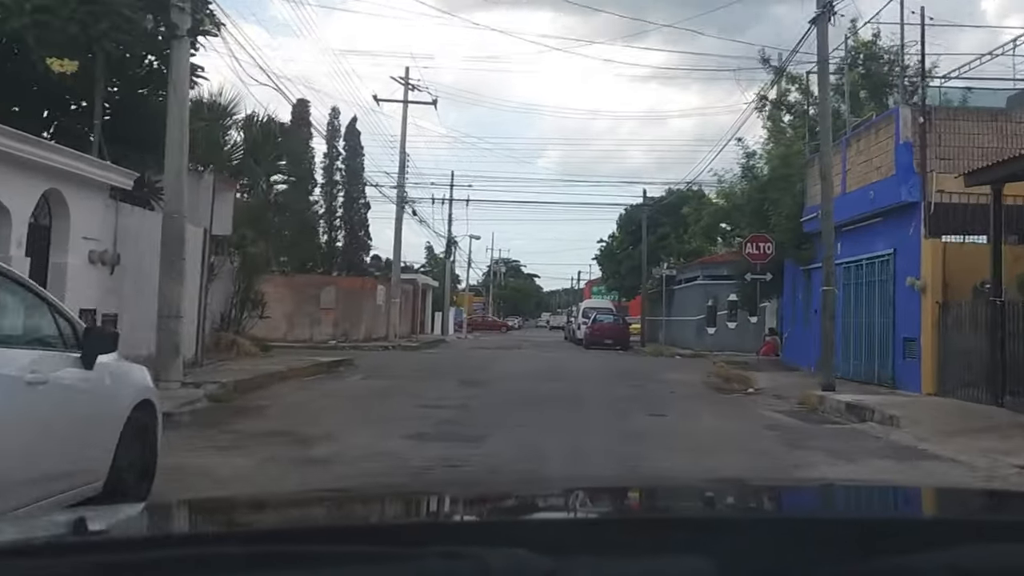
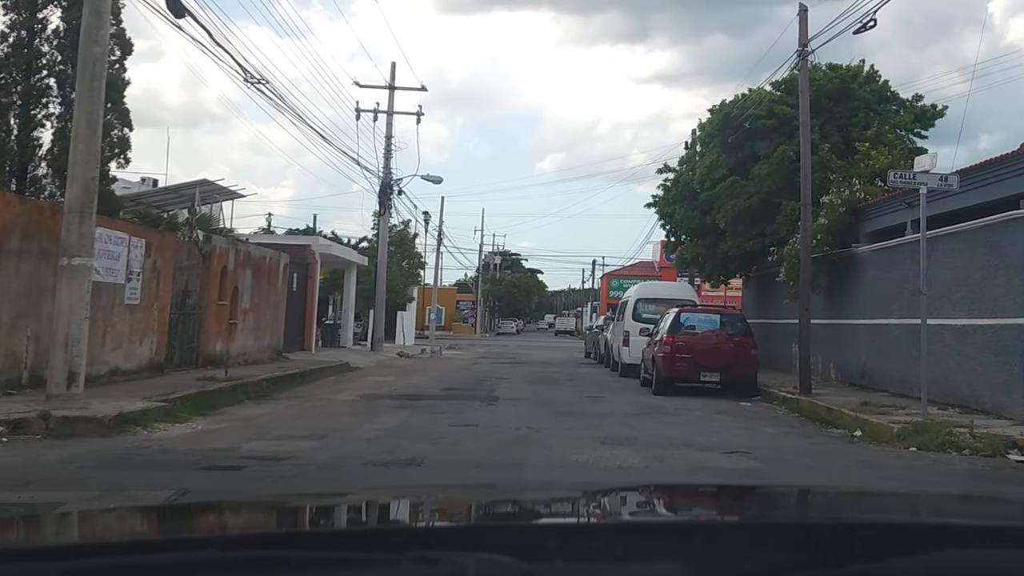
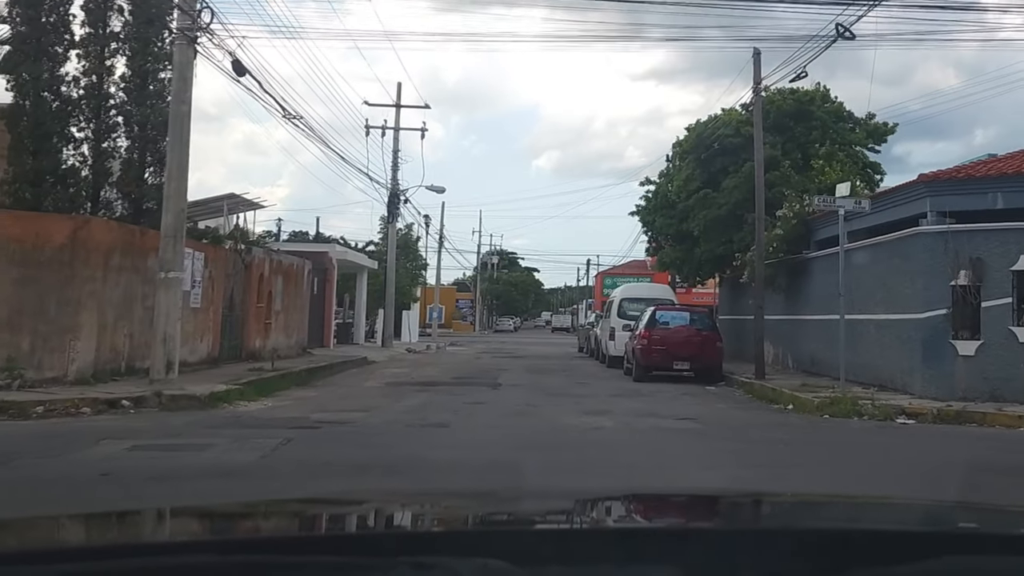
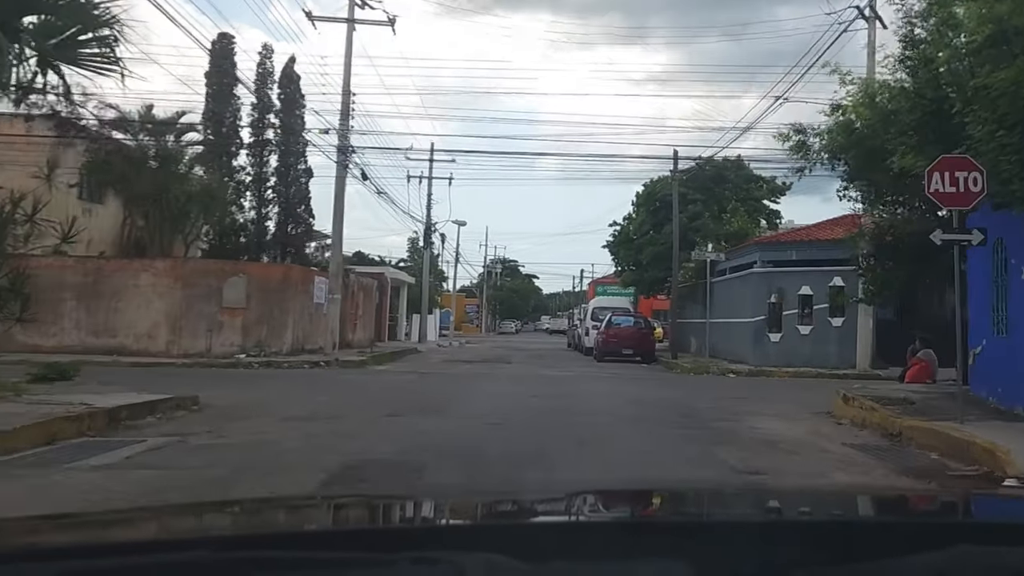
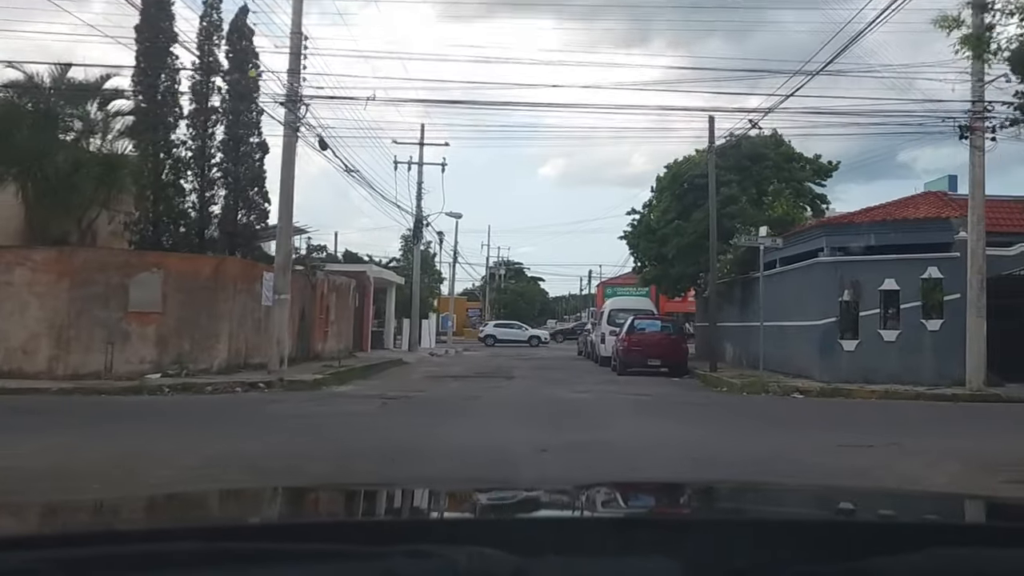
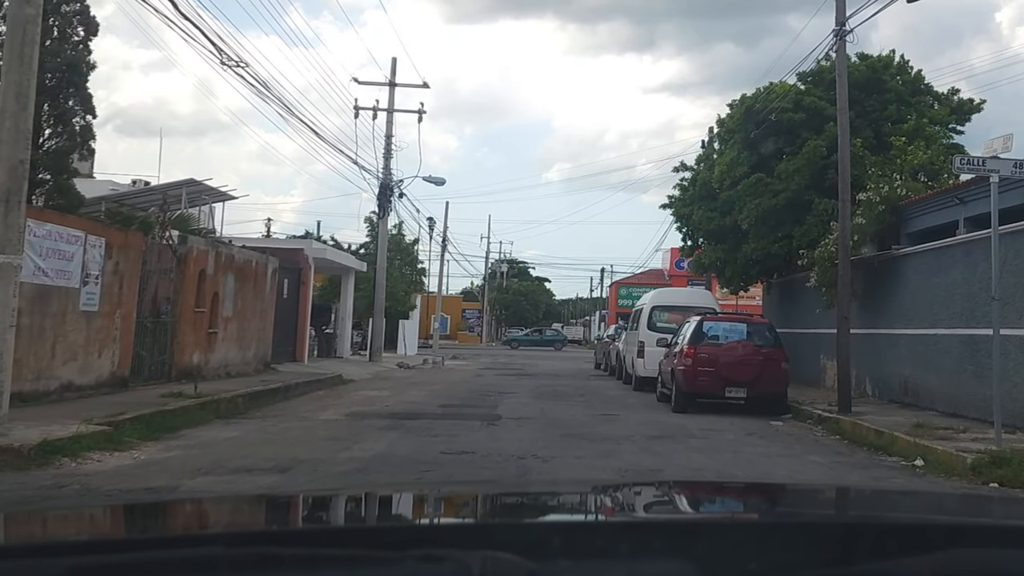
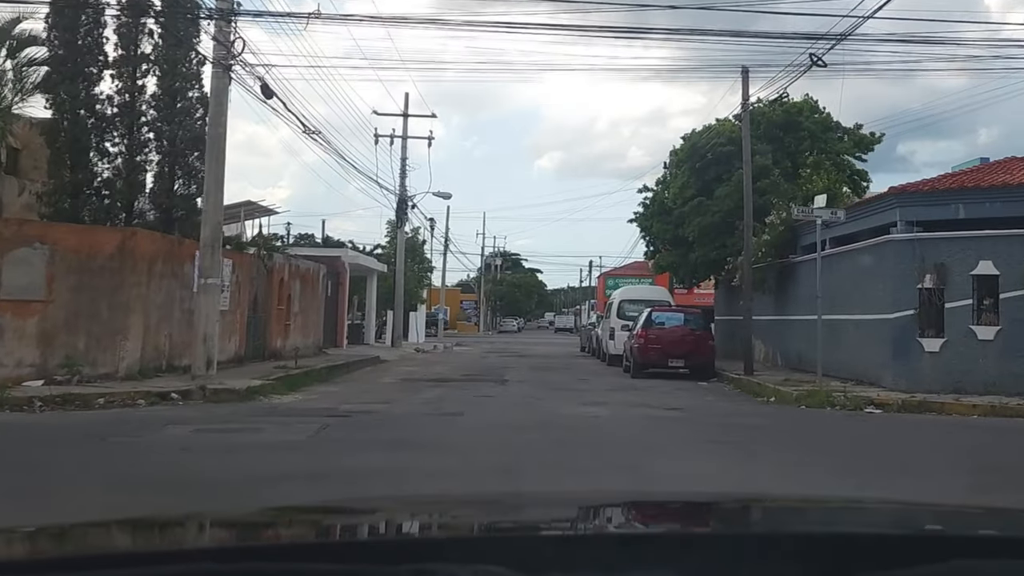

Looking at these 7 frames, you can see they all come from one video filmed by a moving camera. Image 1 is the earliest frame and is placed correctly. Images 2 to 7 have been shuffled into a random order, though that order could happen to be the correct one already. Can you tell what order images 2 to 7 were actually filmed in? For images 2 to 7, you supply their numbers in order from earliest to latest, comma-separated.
4, 5, 7, 3, 2, 6
